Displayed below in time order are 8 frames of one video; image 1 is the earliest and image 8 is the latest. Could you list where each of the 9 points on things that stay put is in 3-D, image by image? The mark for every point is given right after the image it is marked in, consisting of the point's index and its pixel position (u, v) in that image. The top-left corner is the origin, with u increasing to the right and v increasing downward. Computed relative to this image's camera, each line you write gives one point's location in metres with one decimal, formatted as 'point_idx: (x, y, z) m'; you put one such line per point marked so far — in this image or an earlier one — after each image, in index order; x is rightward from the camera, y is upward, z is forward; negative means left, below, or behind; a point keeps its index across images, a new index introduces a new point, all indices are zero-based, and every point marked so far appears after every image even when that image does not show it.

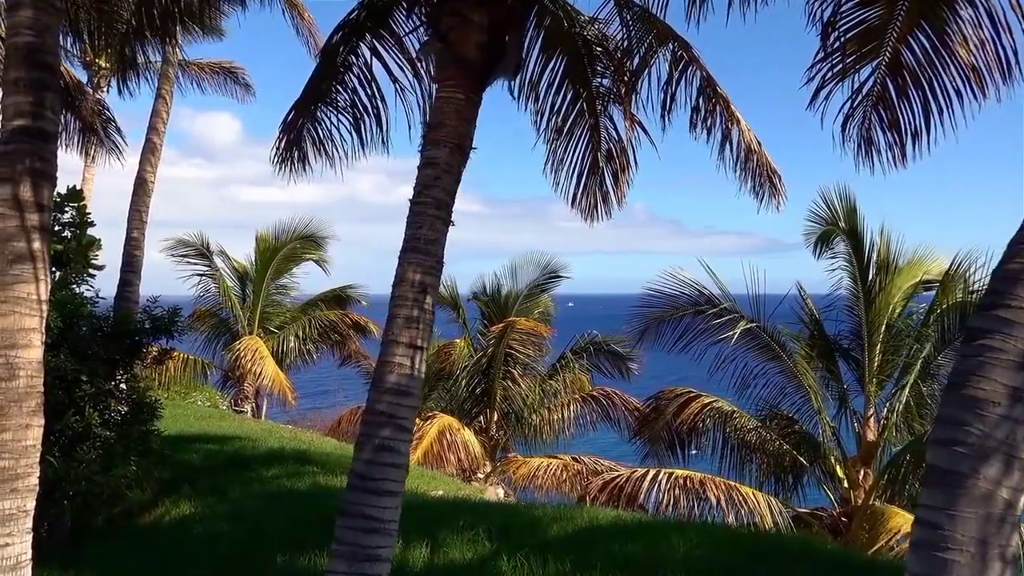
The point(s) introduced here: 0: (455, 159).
0: (-0.3, +0.6, +4.1) m
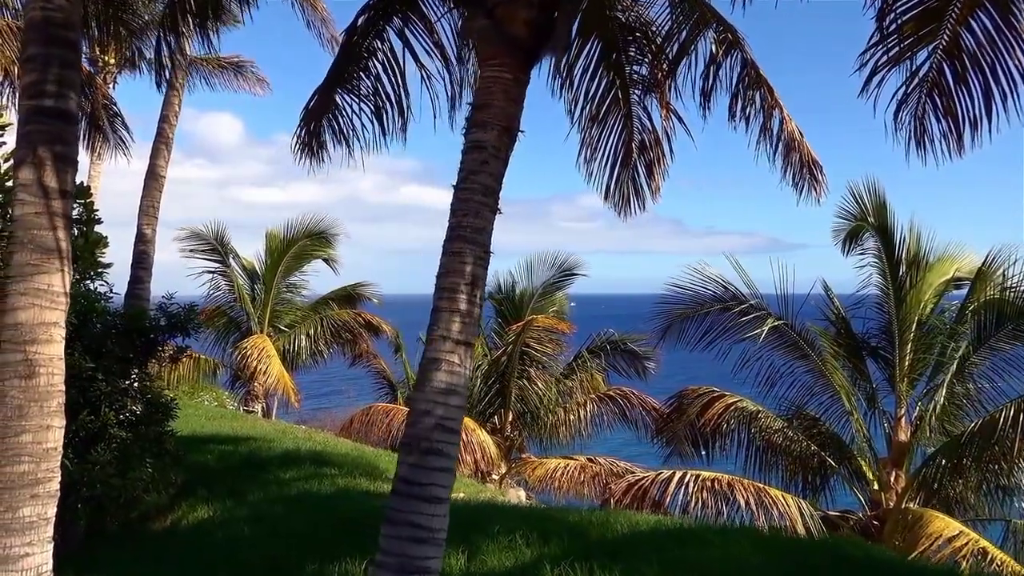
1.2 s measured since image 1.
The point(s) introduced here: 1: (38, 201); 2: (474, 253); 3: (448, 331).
0: (0.0, +0.7, +3.8) m
1: (-2.0, +0.4, +3.5) m
2: (-0.2, +0.2, +3.7) m
3: (-0.3, -0.2, +3.5) m
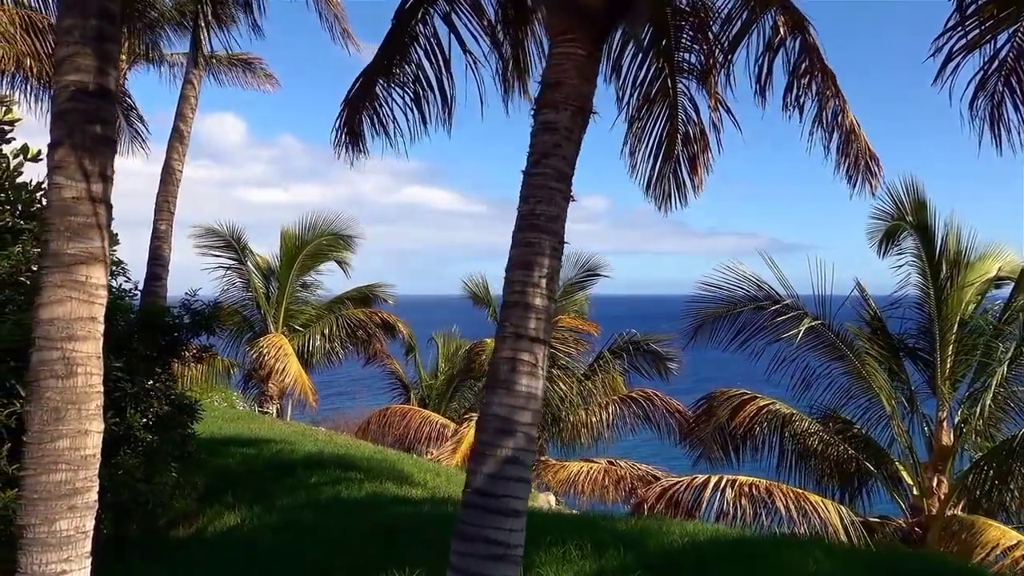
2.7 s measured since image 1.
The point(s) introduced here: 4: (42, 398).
0: (+0.3, +0.7, +3.5) m
1: (-1.7, +0.4, +3.3) m
2: (+0.2, +0.2, +3.4) m
3: (+0.1, -0.2, +3.2) m
4: (-1.8, -0.4, +3.1) m
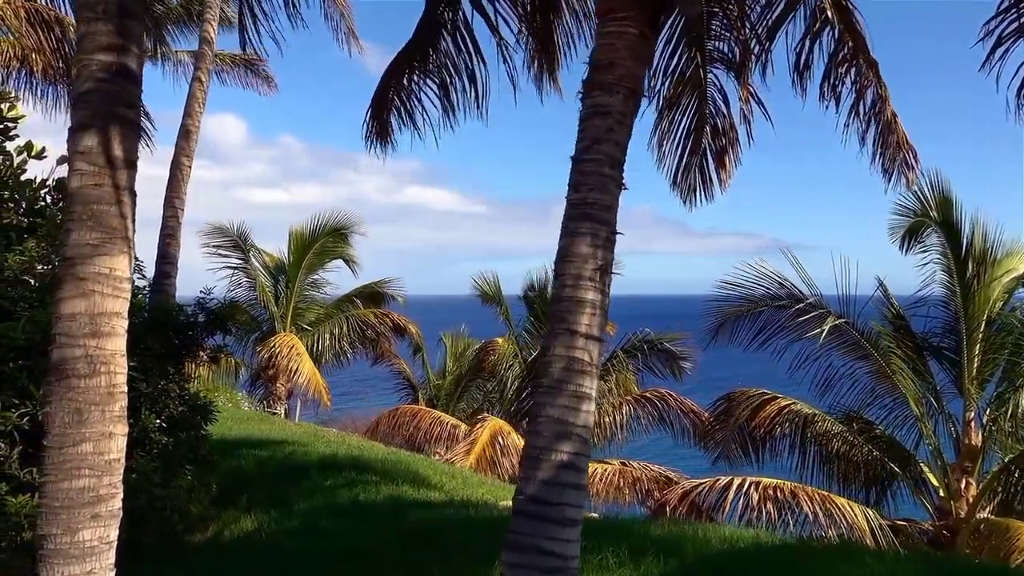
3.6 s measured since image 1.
0: (+0.5, +0.7, +3.3) m
1: (-1.5, +0.4, +3.0) m
2: (+0.3, +0.2, +3.1) m
3: (+0.2, -0.1, +3.0) m
4: (-1.6, -0.4, +2.9) m
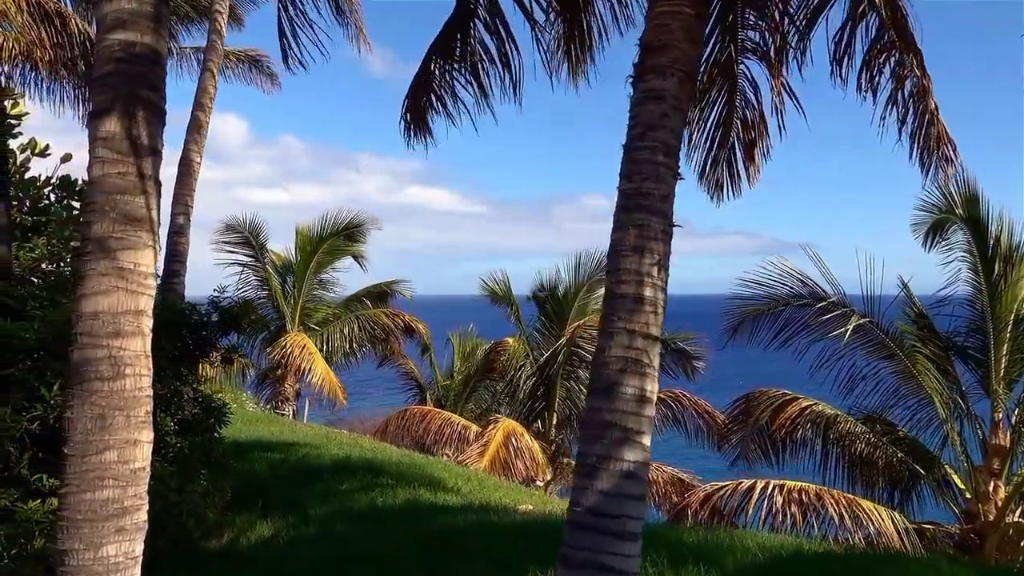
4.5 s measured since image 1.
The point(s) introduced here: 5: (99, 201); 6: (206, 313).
0: (+0.7, +0.7, +3.1) m
1: (-1.3, +0.4, +2.8) m
2: (+0.5, +0.2, +2.9) m
3: (+0.4, -0.1, +2.8) m
4: (-1.4, -0.4, +2.7) m
5: (-1.4, +0.3, +2.8) m
6: (-2.3, -0.2, +6.2) m
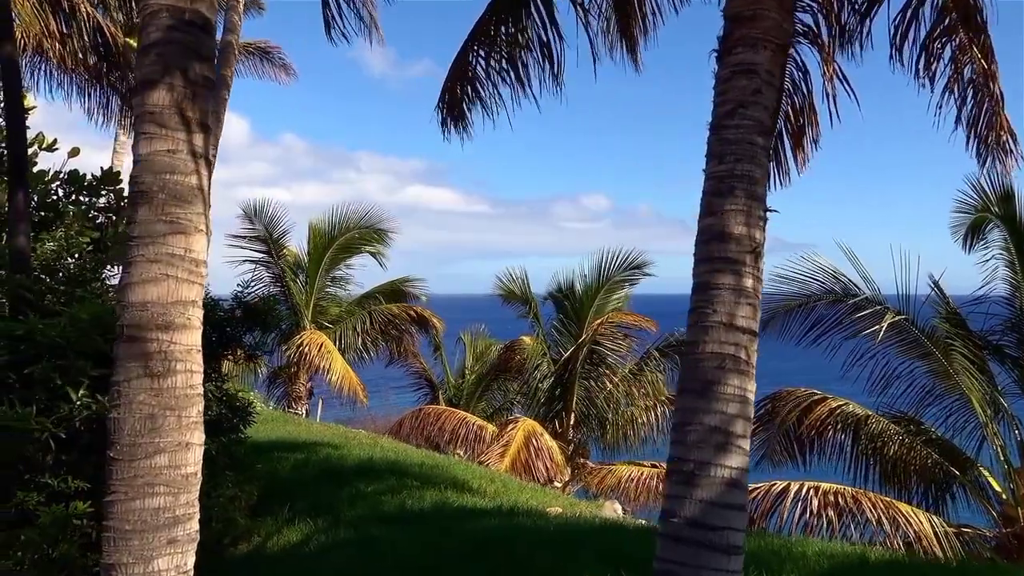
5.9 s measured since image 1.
0: (+0.9, +0.8, +2.9) m
1: (-1.1, +0.5, +2.6) m
2: (+0.8, +0.3, +2.7) m
3: (+0.7, -0.1, +2.6) m
4: (-1.1, -0.3, +2.5) m
5: (-1.1, +0.3, +2.6) m
6: (-2.0, -0.1, +6.0) m
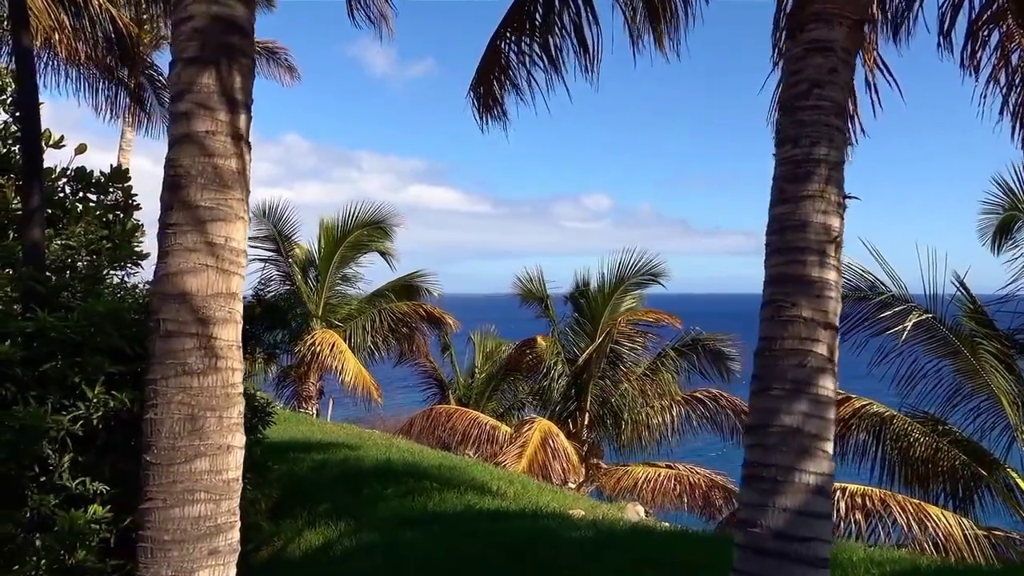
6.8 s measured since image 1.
0: (+1.1, +0.8, +2.7) m
1: (-0.9, +0.5, +2.4) m
2: (+1.0, +0.3, +2.5) m
3: (+0.9, -0.1, +2.4) m
4: (-0.9, -0.3, +2.3) m
5: (-0.9, +0.4, +2.4) m
6: (-1.8, -0.1, +5.8) m
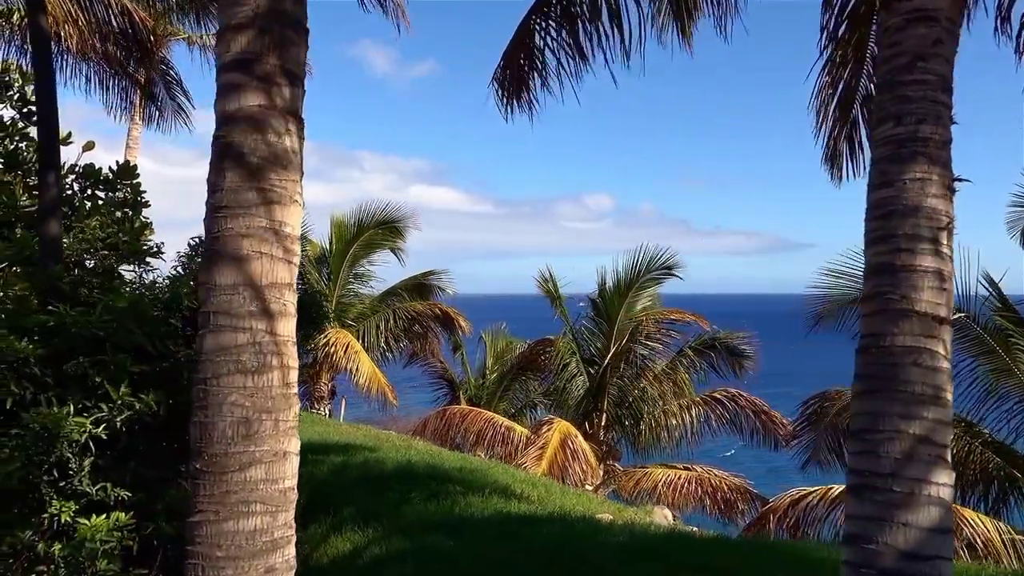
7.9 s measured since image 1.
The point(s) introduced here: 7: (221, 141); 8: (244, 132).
0: (+1.3, +0.8, +2.5) m
1: (-0.6, +0.5, +2.2) m
2: (+1.2, +0.3, +2.3) m
3: (+1.1, 0.0, +2.2) m
4: (-0.7, -0.3, +2.1) m
5: (-0.7, +0.4, +2.2) m
6: (-1.6, -0.1, +5.6) m
7: (-0.8, +0.4, +2.2) m
8: (-0.7, +0.4, +2.2) m
